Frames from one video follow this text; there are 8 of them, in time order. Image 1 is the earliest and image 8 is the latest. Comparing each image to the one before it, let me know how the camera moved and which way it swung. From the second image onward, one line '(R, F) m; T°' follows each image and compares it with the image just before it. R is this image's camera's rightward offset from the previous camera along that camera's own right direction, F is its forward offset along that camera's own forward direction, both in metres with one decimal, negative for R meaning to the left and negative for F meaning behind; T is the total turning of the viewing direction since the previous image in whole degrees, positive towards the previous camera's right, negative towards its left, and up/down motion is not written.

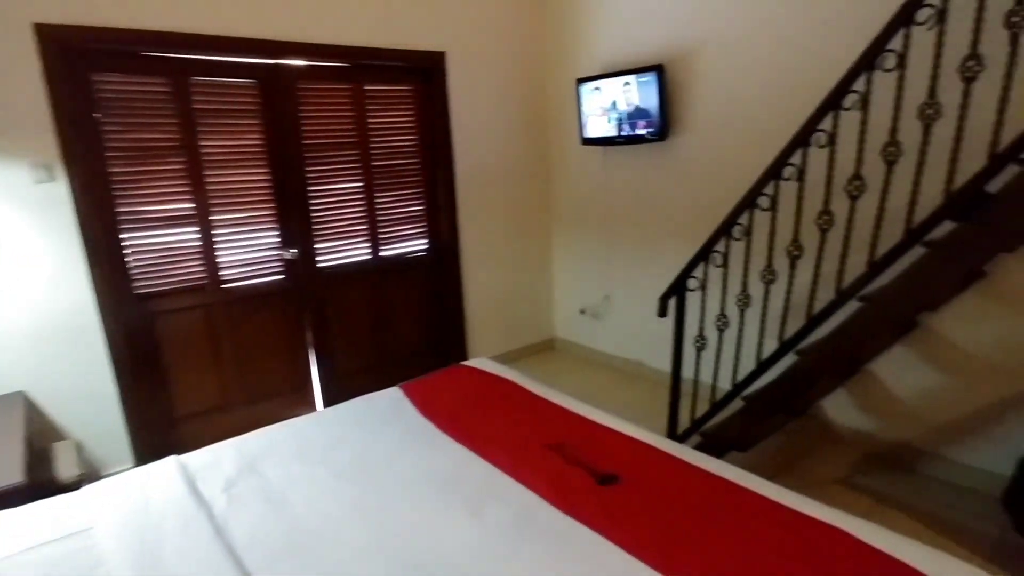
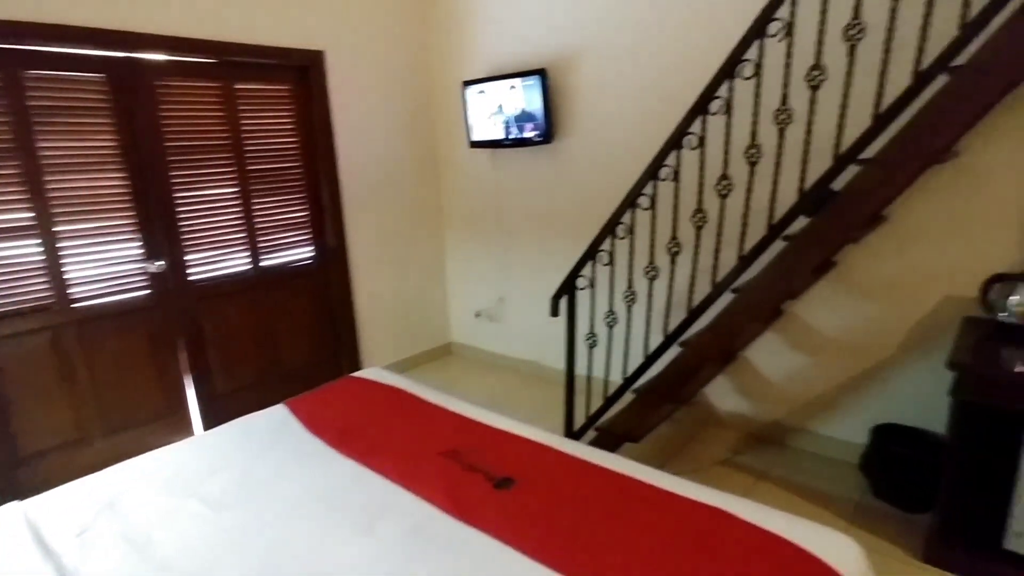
(0.0, +0.1) m; +8°
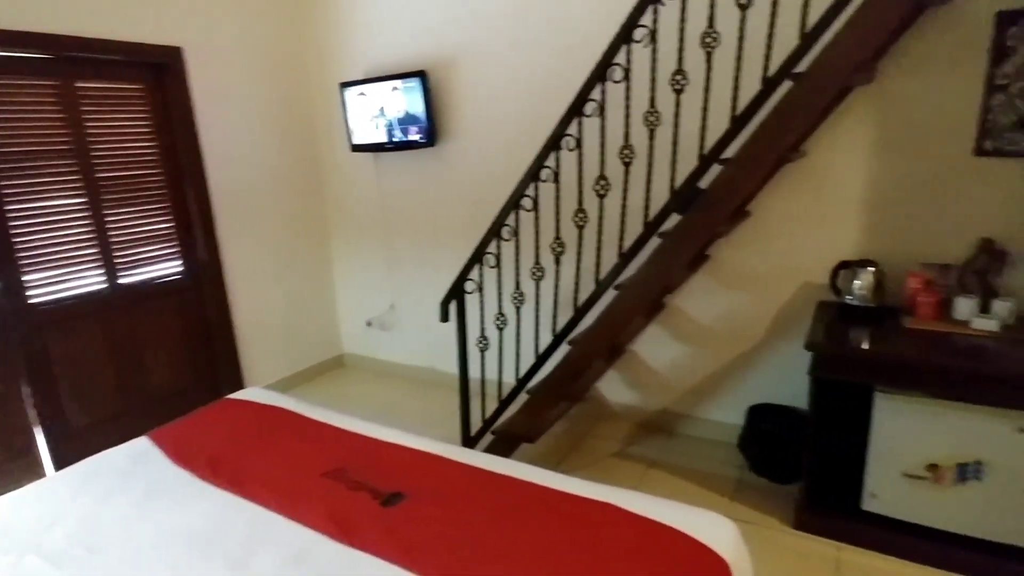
(+0.1, 0.0) m; +10°
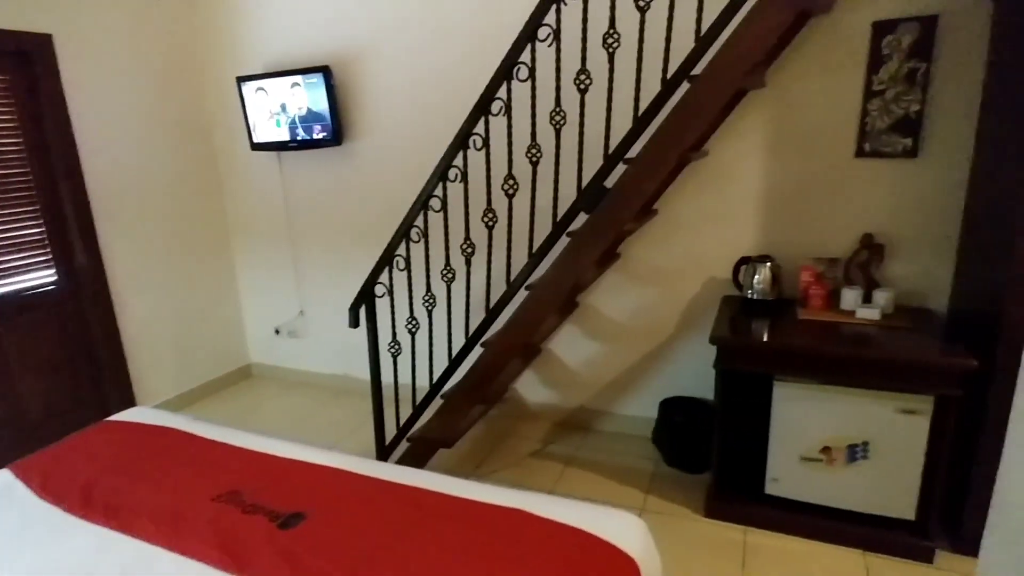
(+0.1, 0.0) m; +7°
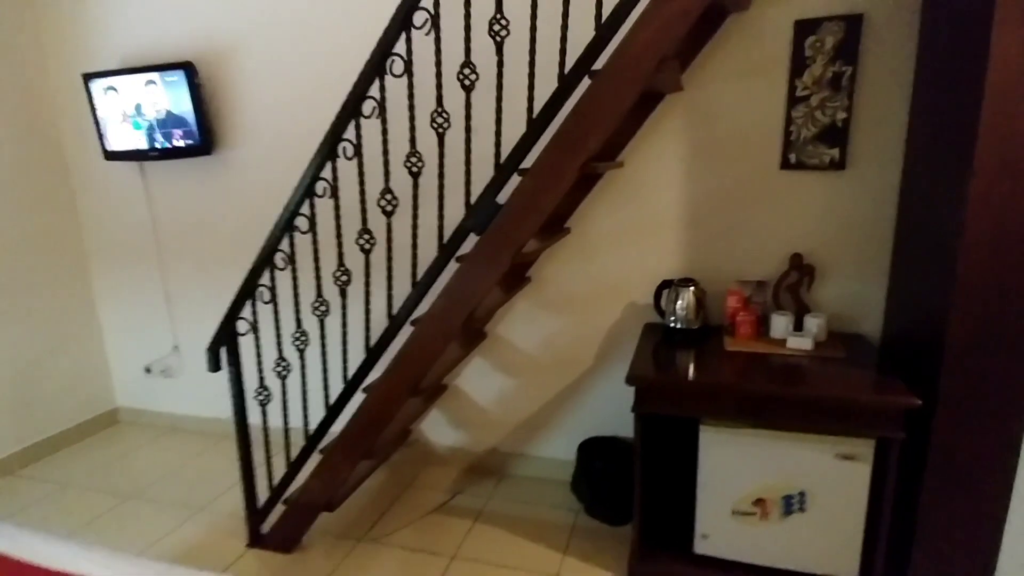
(+0.2, +0.4) m; +6°
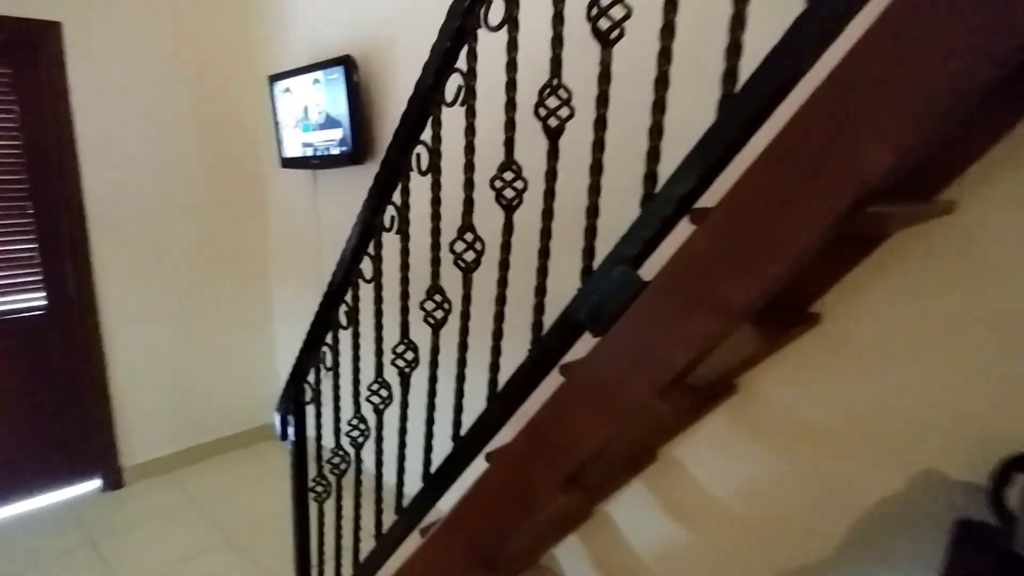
(+0.1, +0.9) m; -24°
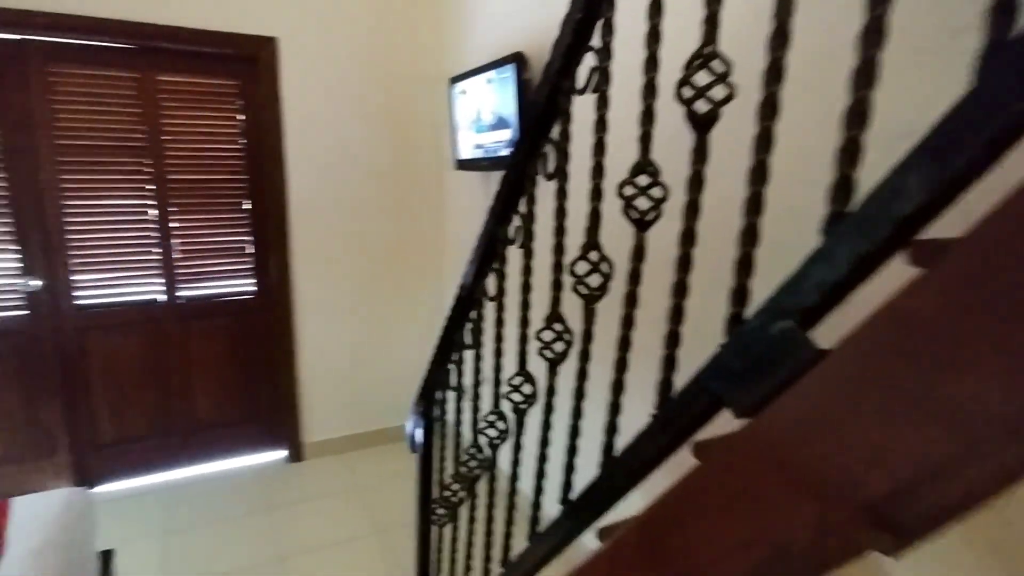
(+0.1, +0.2) m; -18°
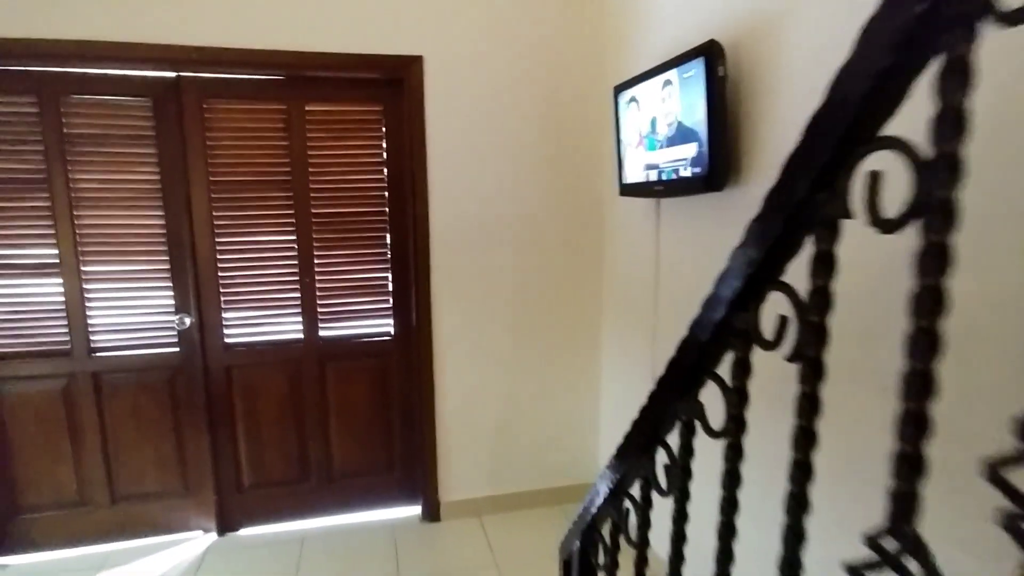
(-0.1, +0.5) m; -14°
